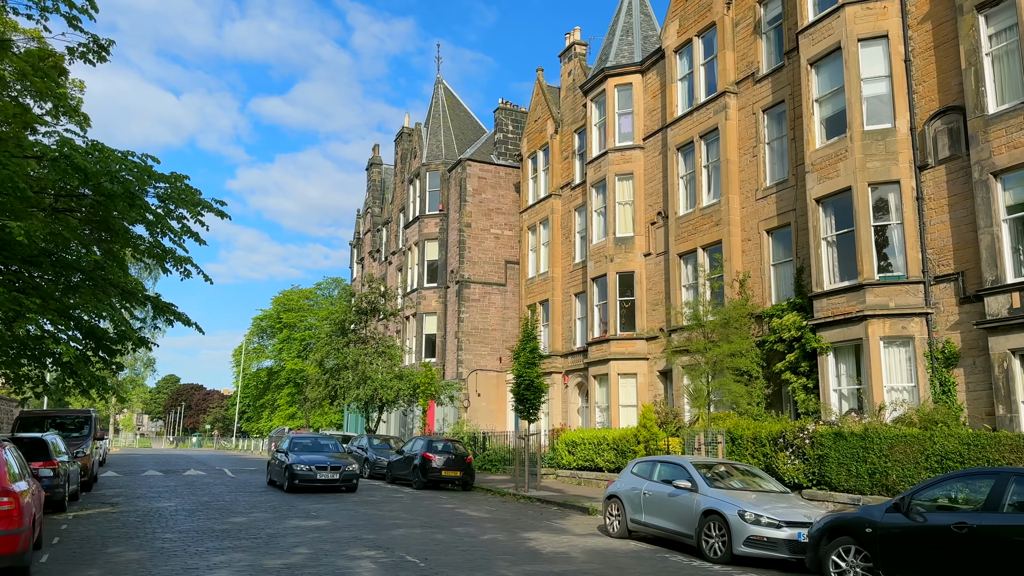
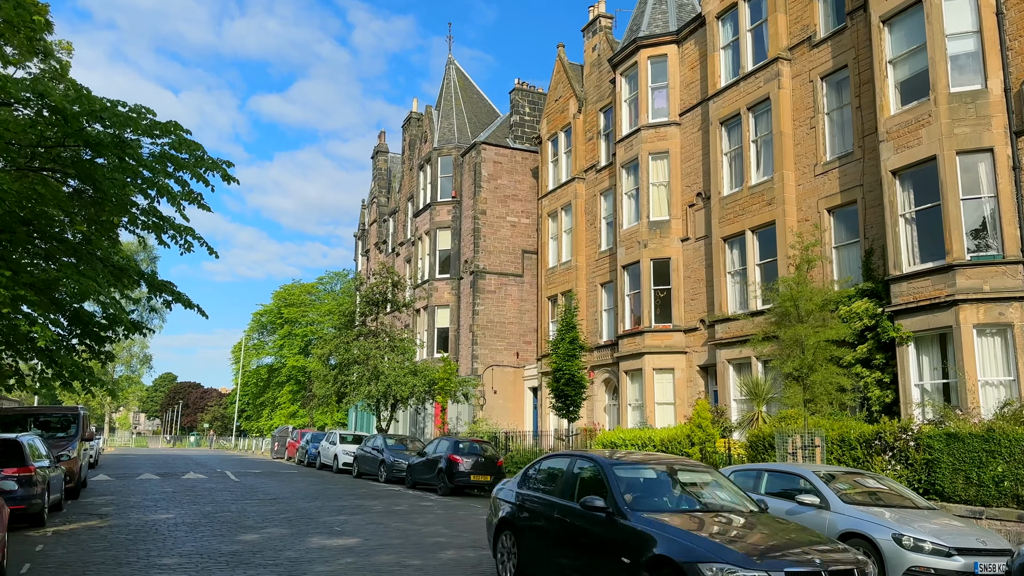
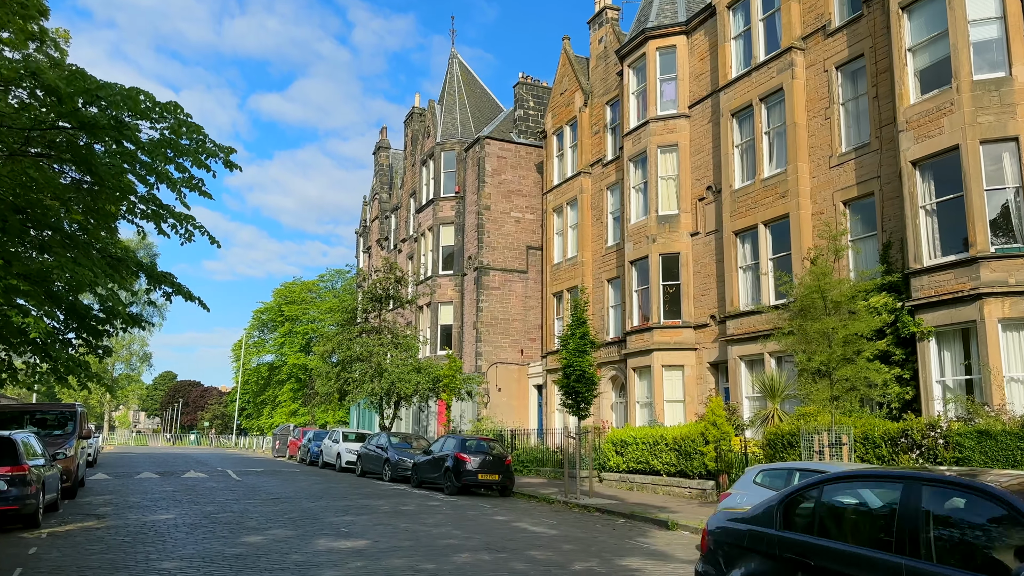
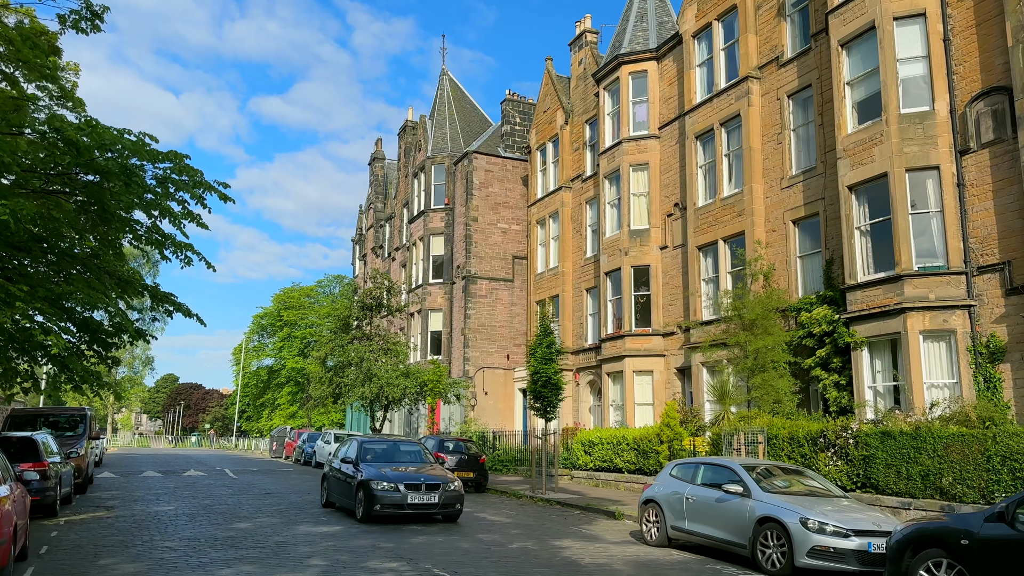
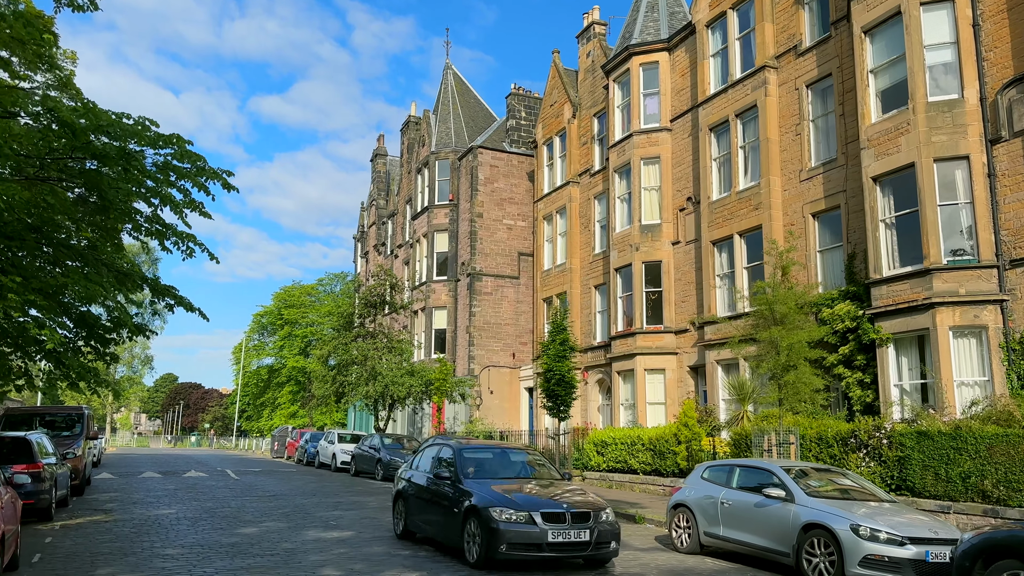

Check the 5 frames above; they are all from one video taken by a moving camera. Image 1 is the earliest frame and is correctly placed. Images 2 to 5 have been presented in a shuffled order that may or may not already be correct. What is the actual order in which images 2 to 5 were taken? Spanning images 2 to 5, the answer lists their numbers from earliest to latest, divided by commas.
4, 5, 2, 3
